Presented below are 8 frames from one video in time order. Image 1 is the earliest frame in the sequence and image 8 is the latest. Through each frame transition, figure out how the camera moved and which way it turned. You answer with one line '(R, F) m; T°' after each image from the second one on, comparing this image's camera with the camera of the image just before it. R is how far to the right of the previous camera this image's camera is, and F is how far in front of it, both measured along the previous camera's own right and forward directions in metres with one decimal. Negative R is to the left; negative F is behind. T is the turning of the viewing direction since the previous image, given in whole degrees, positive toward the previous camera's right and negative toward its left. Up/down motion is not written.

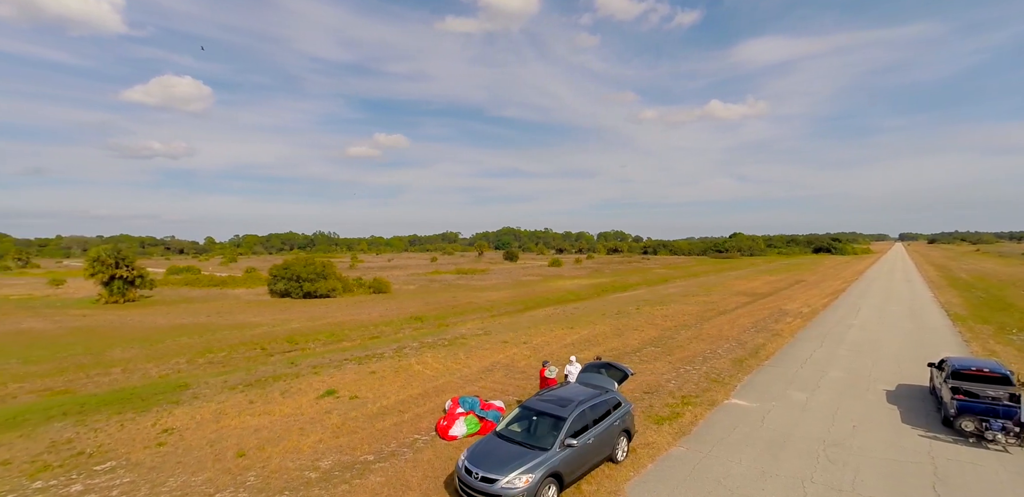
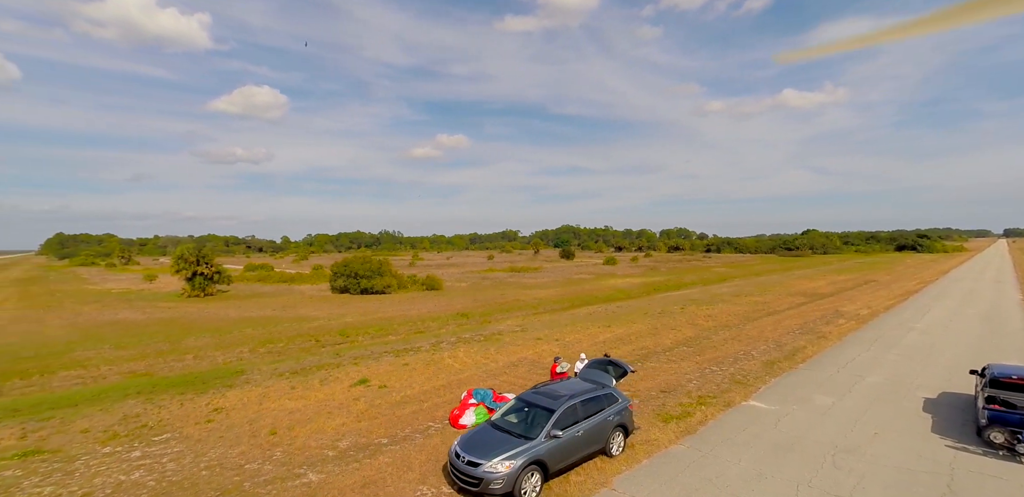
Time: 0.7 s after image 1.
(+1.5, -0.5) m; -7°
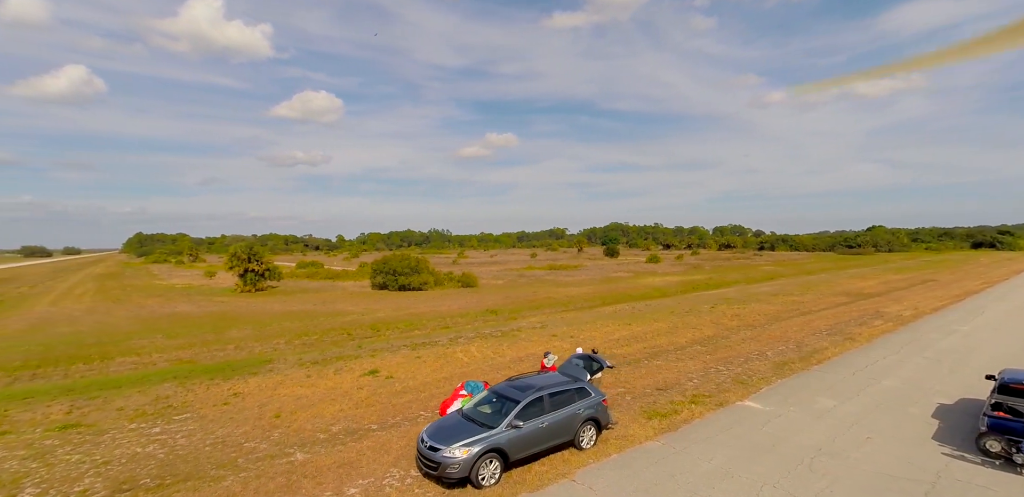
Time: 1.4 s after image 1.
(+1.8, -0.3) m; -6°
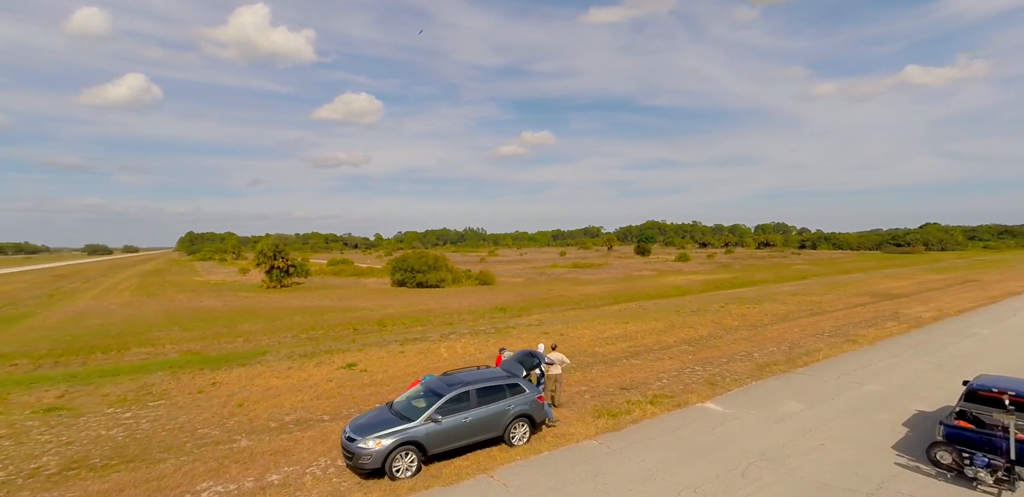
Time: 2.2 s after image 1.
(+2.4, +0.1) m; -4°
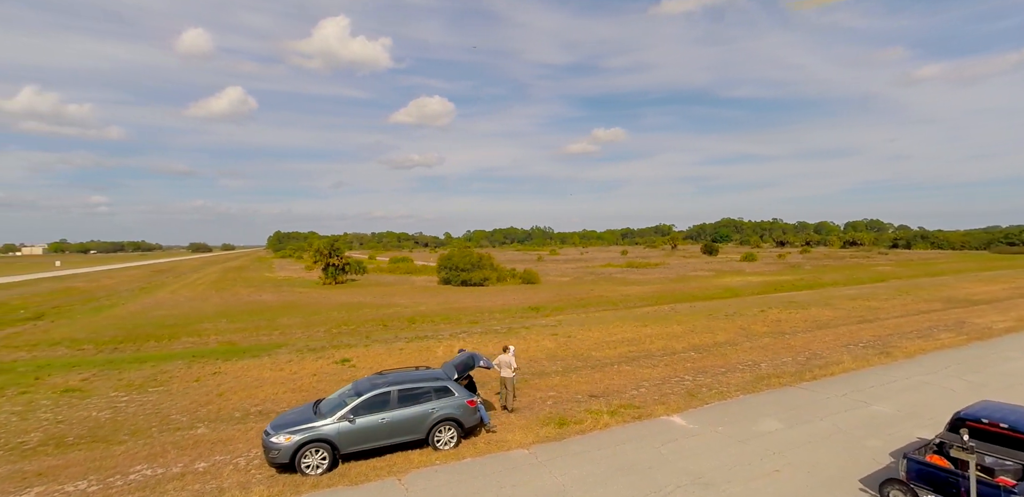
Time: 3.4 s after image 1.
(+3.2, +0.6) m; -8°
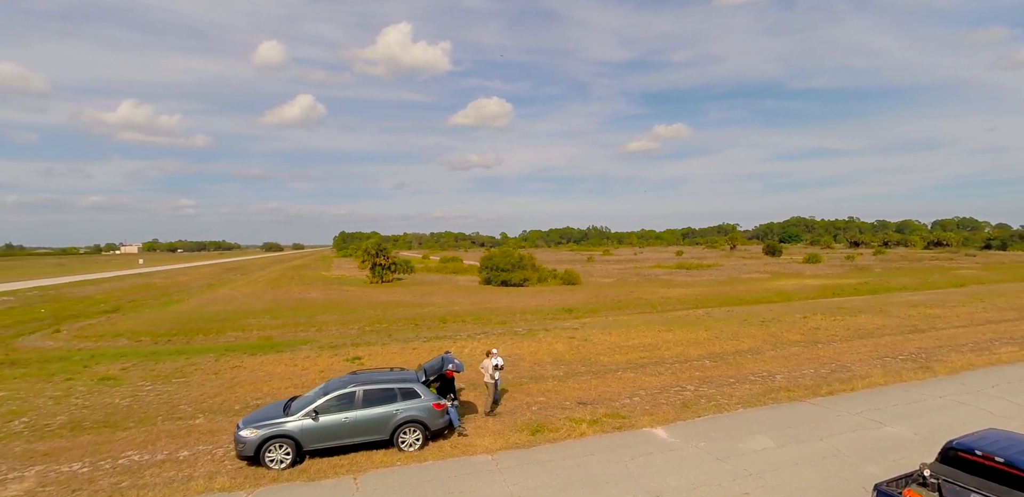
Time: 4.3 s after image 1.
(+2.1, +0.3) m; -7°
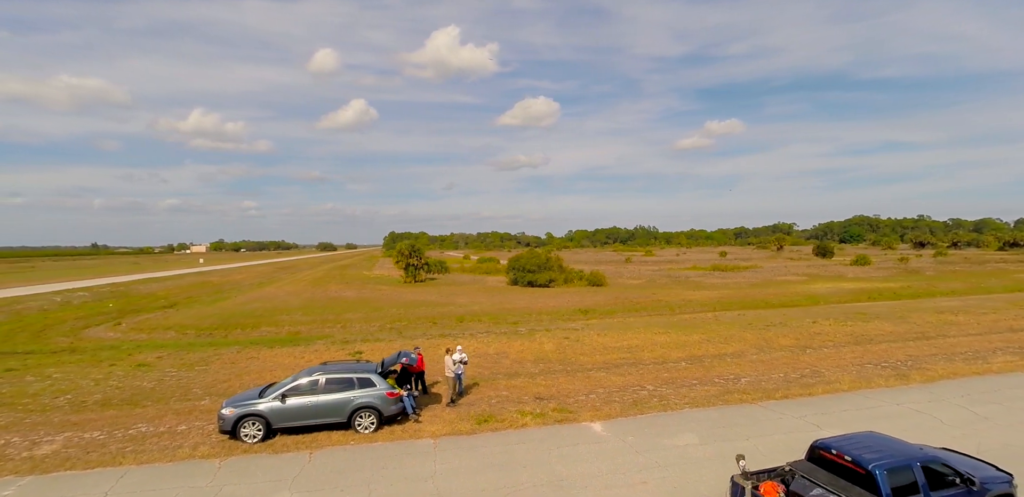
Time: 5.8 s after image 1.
(+2.7, -1.1) m; -6°
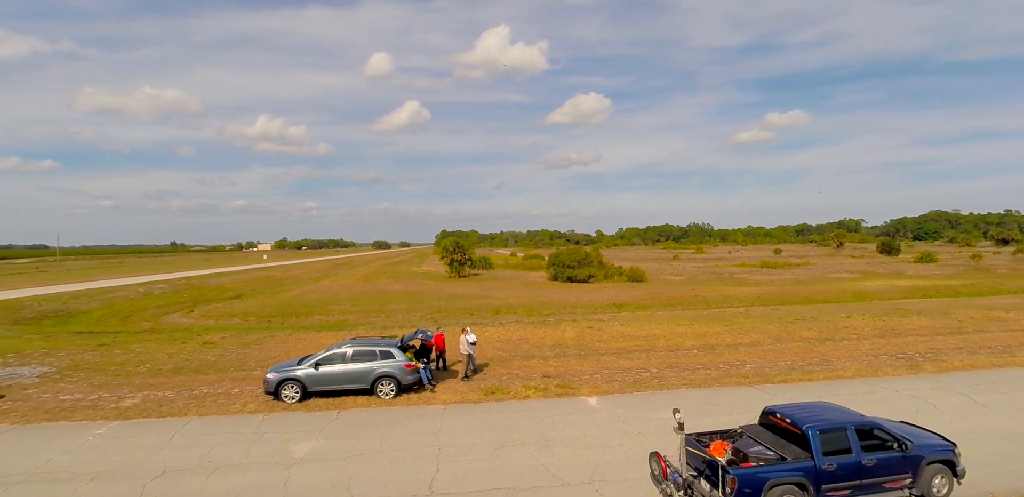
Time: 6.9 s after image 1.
(+1.4, -1.4) m; -6°
